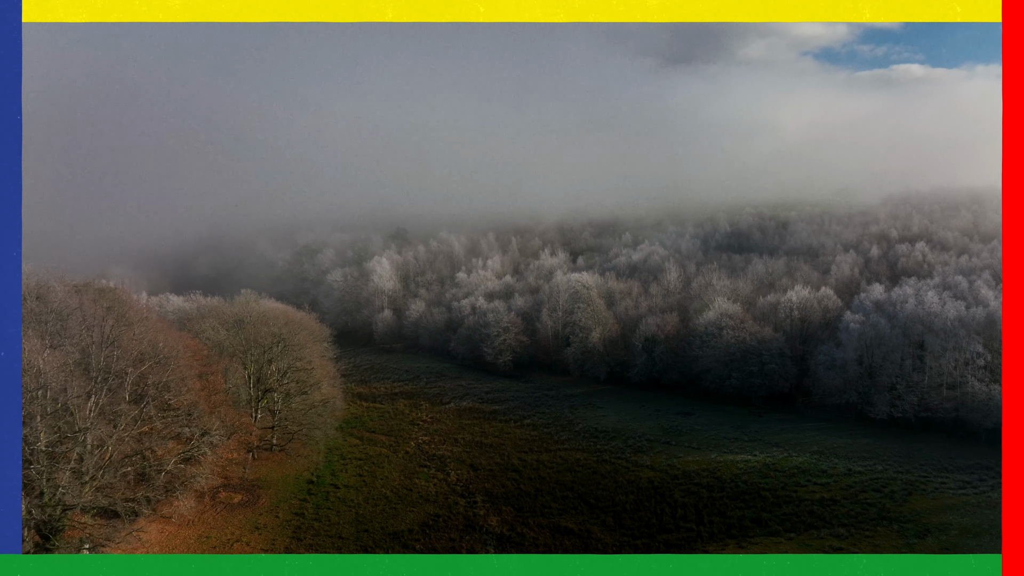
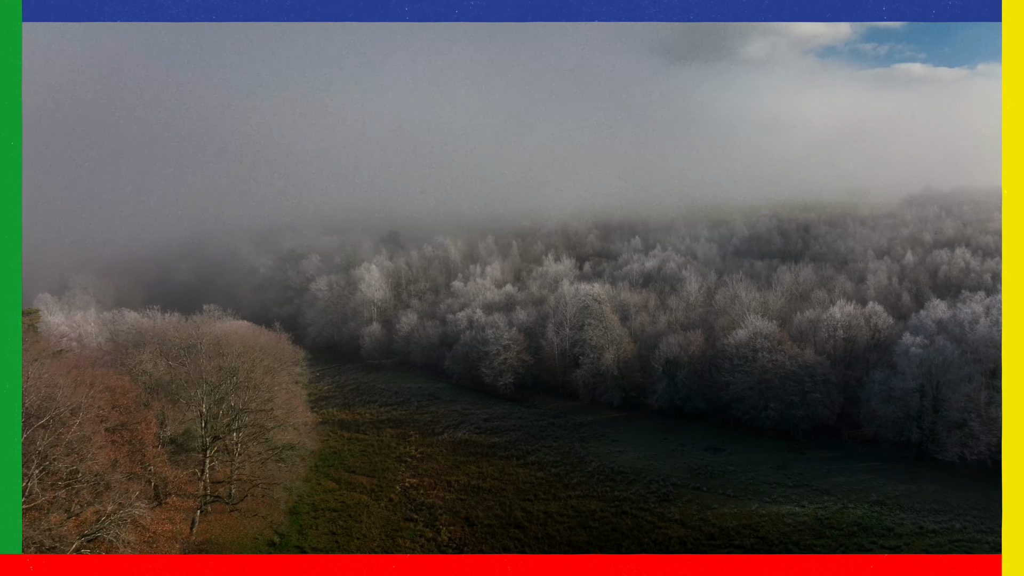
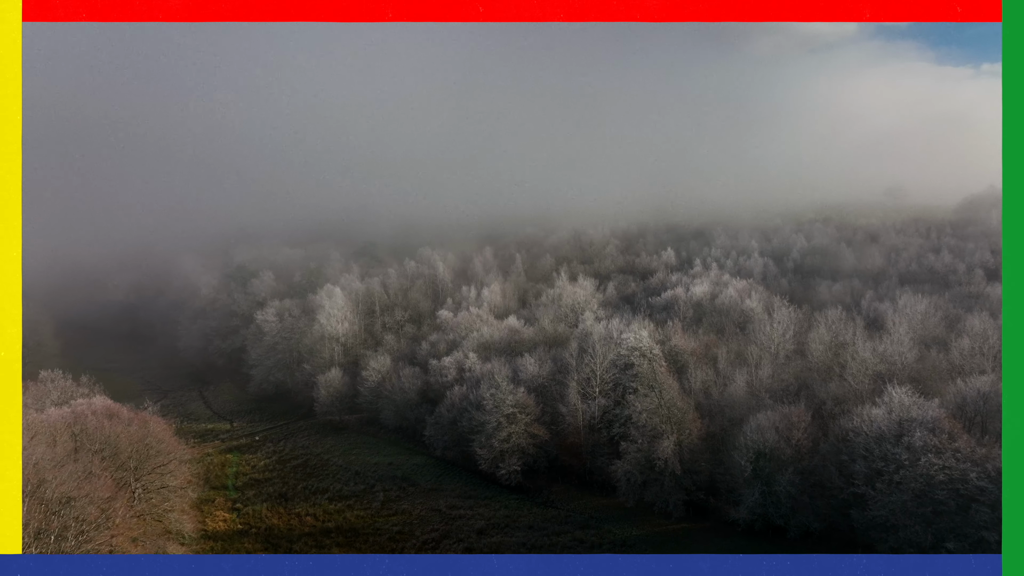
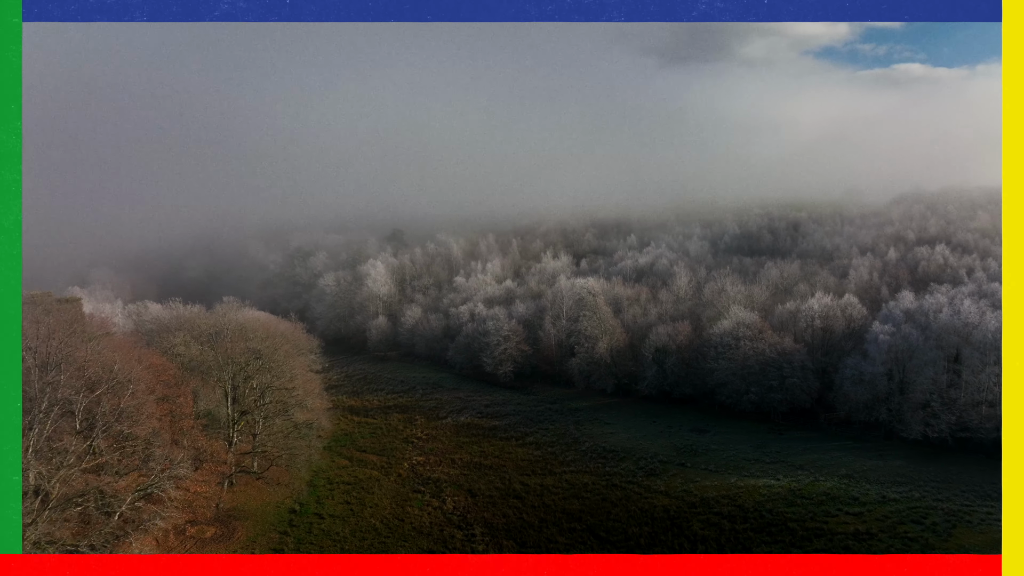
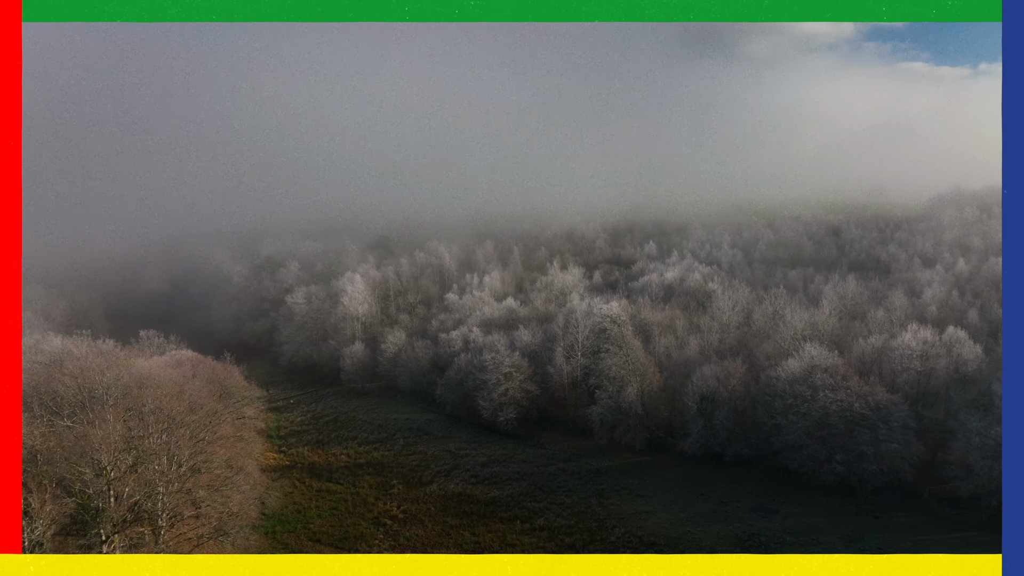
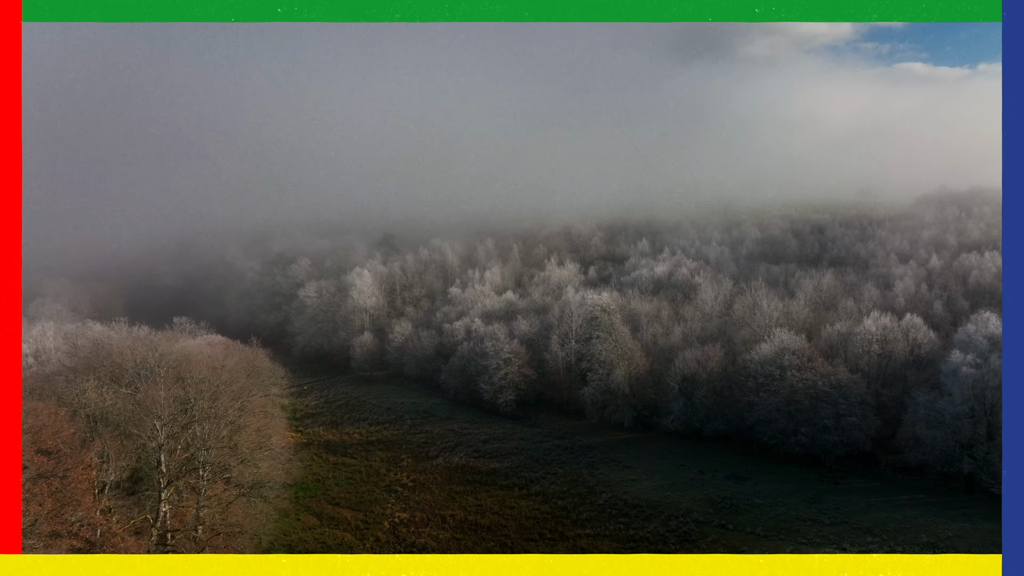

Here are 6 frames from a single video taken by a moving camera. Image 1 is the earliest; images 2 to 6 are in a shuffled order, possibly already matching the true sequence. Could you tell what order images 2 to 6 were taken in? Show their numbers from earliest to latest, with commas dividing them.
4, 2, 6, 5, 3
